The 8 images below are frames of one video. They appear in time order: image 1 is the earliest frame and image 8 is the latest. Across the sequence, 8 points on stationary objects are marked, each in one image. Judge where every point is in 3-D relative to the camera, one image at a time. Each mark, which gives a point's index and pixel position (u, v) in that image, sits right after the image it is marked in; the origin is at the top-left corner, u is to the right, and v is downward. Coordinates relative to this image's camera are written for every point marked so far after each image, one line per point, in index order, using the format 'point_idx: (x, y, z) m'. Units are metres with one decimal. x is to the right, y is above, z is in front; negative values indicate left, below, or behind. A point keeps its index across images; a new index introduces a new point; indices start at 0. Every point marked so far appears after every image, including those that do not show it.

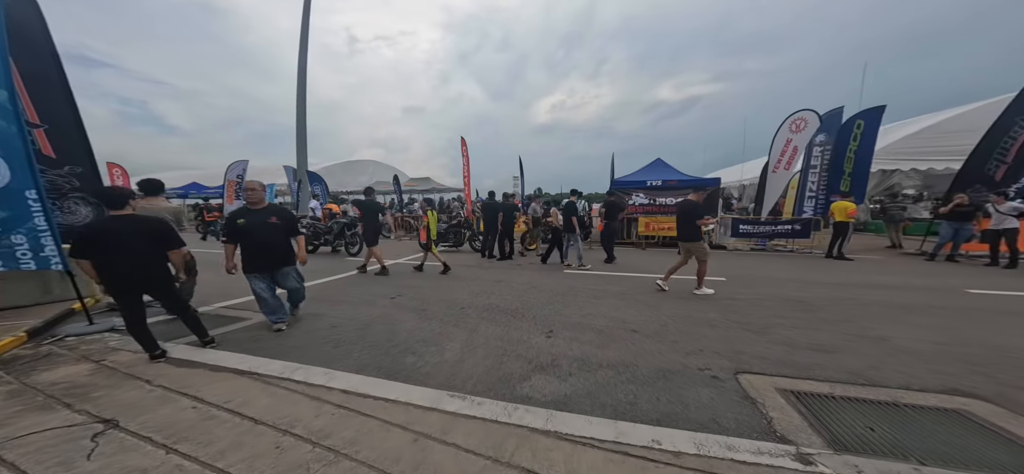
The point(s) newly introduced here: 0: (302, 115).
0: (-11.1, +6.4, +16.3) m
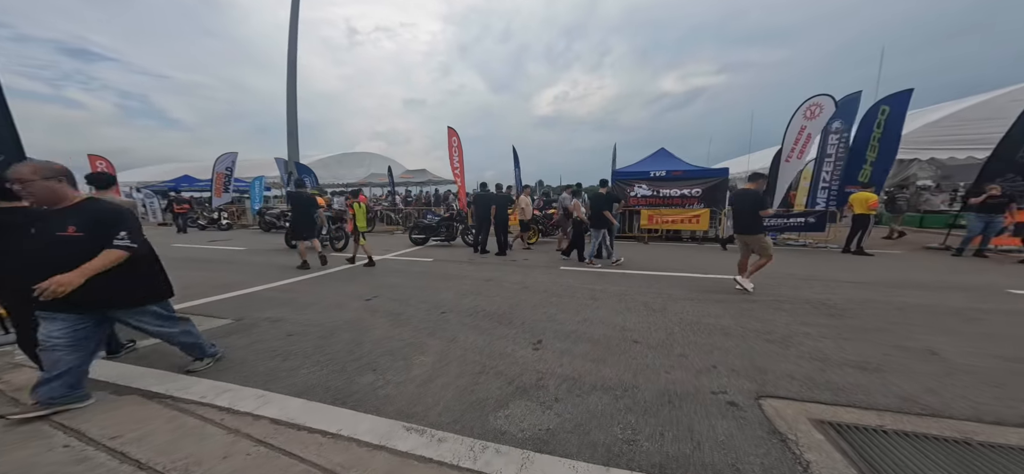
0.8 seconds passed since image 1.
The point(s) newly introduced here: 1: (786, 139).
0: (-11.3, +6.7, +15.7) m
1: (+8.3, +2.9, +9.2) m
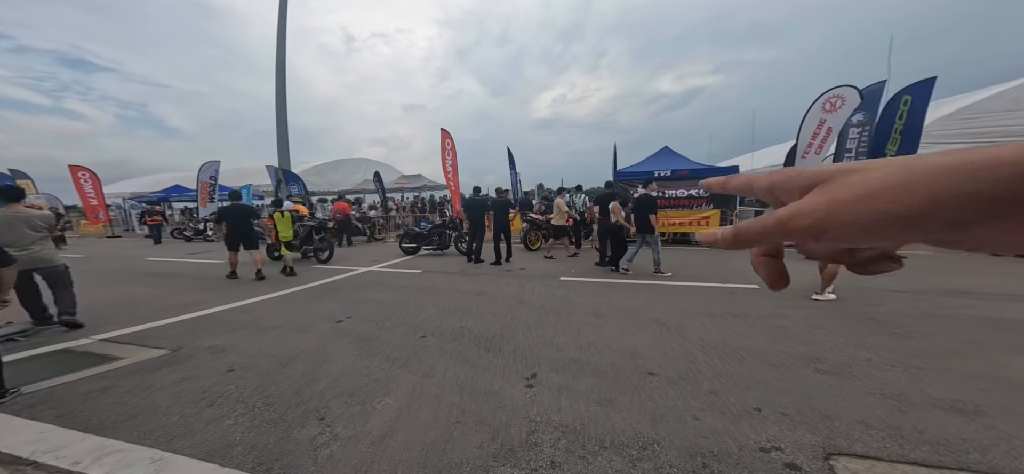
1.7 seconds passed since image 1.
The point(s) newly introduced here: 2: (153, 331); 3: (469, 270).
0: (-11.4, +6.2, +15.2) m
1: (+8.2, +2.9, +8.6) m
2: (-4.3, -1.1, +3.7) m
3: (-1.0, -0.8, +7.1) m
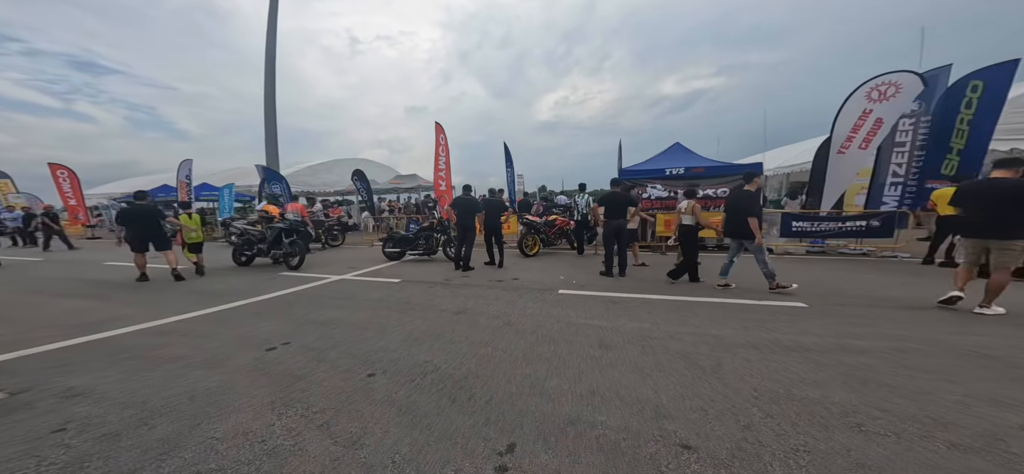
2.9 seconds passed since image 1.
0: (-11.4, +6.1, +14.5) m
1: (+8.1, +2.7, +7.5) m
2: (-4.5, -1.2, +2.8) m
3: (-1.1, -0.9, +6.2) m
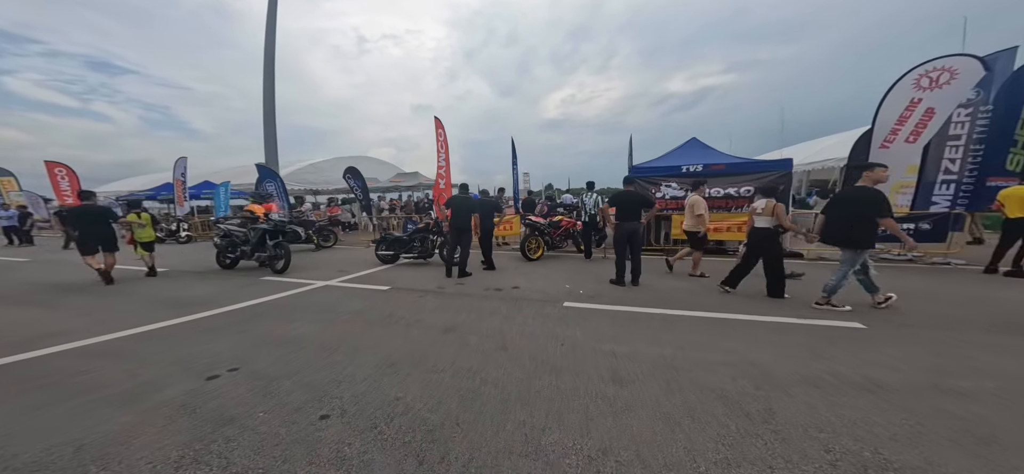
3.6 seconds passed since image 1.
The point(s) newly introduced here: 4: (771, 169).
0: (-11.2, +6.1, +14.2) m
1: (+8.1, +2.6, +6.7) m
2: (-4.6, -1.2, +2.3) m
3: (-1.1, -0.9, +5.6) m
4: (+6.6, +1.7, +7.8) m
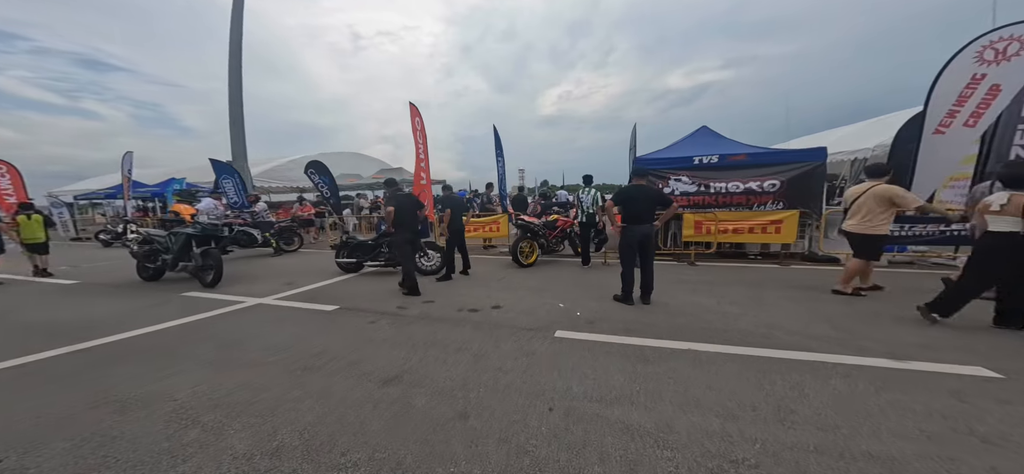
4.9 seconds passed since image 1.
0: (-11.6, +6.0, +12.9) m
1: (+7.8, +2.6, +5.7) m
2: (-4.9, -1.3, +1.1) m
3: (-1.4, -1.0, +4.4) m
4: (+6.2, +1.7, +6.7) m
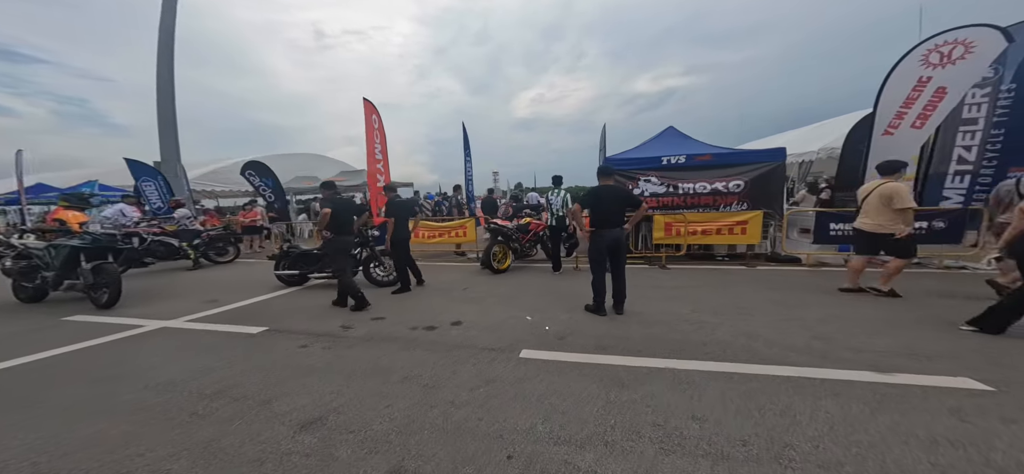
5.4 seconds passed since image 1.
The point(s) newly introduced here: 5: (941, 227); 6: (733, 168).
0: (-12.9, +5.6, +11.4) m
1: (+7.1, +2.6, +5.9) m
2: (-5.0, -1.5, +0.3) m
3: (-1.9, -1.1, +3.9) m
4: (+5.5, +1.7, +6.8) m
5: (+7.5, +0.2, +5.5) m
6: (+4.9, +1.5, +6.9) m
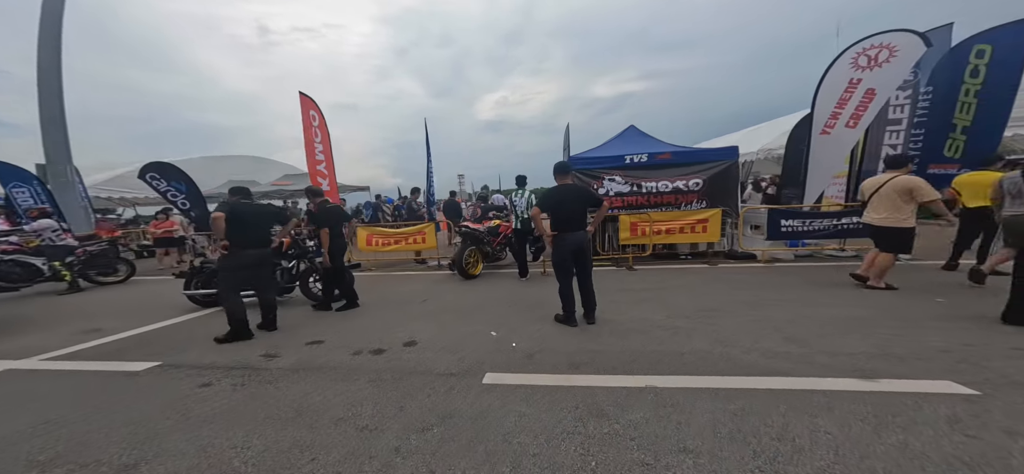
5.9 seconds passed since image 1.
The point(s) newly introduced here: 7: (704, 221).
0: (-14.3, +5.1, +9.5) m
1: (+6.3, +2.7, +6.2) m
2: (-5.0, -1.7, -0.7) m
3: (-2.3, -1.2, +3.2) m
4: (+4.6, +1.7, +6.9) m
5: (+6.8, +0.3, +5.9) m
6: (+4.1, +1.6, +7.0) m
7: (+4.0, +0.3, +6.5) m
